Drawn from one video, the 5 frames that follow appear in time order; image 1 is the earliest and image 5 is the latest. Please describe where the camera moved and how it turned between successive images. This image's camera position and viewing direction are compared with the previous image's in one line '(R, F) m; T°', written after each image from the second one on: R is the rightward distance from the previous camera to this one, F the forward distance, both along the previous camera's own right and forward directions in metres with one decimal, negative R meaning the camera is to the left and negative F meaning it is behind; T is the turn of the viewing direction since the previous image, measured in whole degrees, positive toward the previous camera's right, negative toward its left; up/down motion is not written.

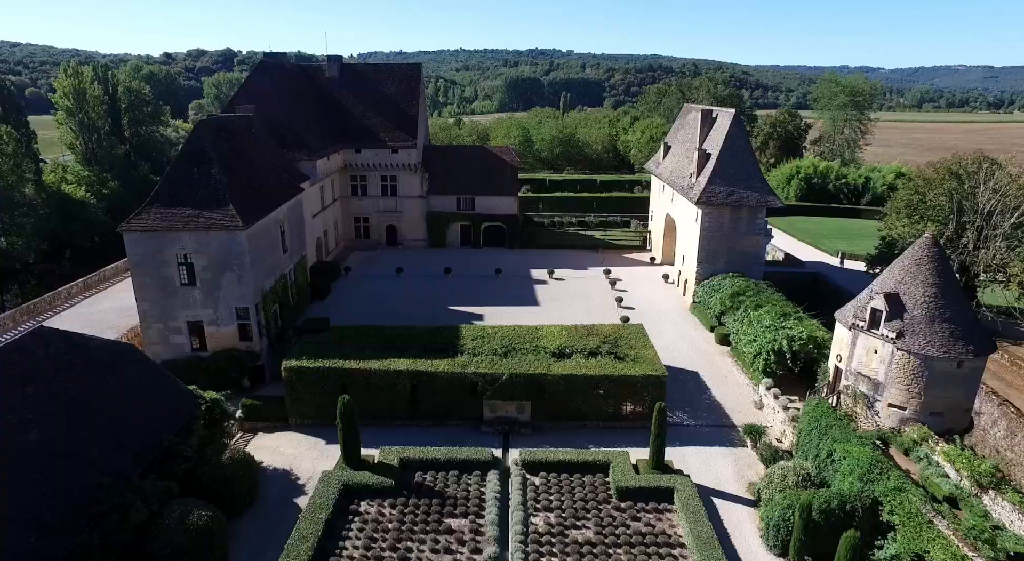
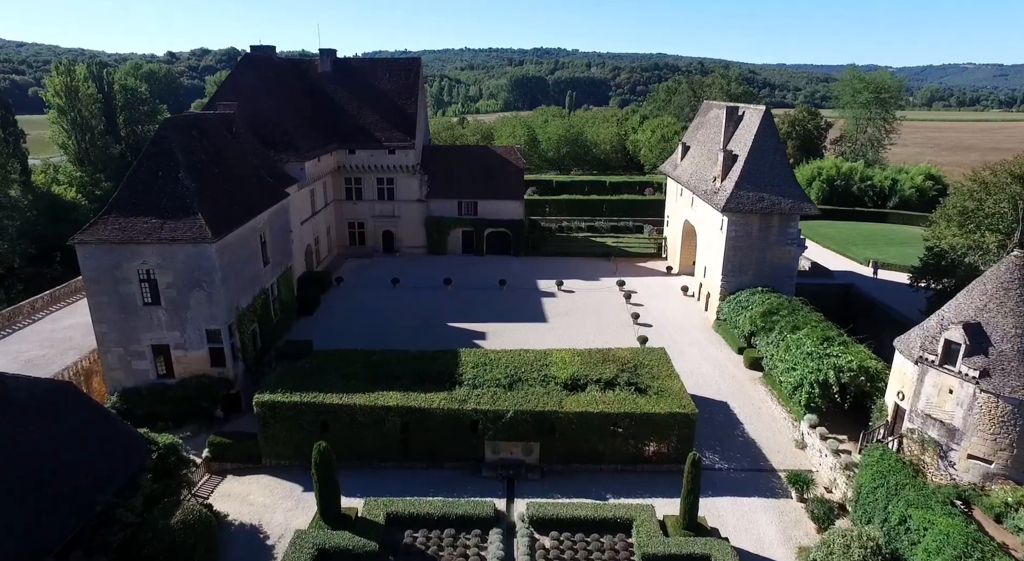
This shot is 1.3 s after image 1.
(0.0, +3.6) m; 0°
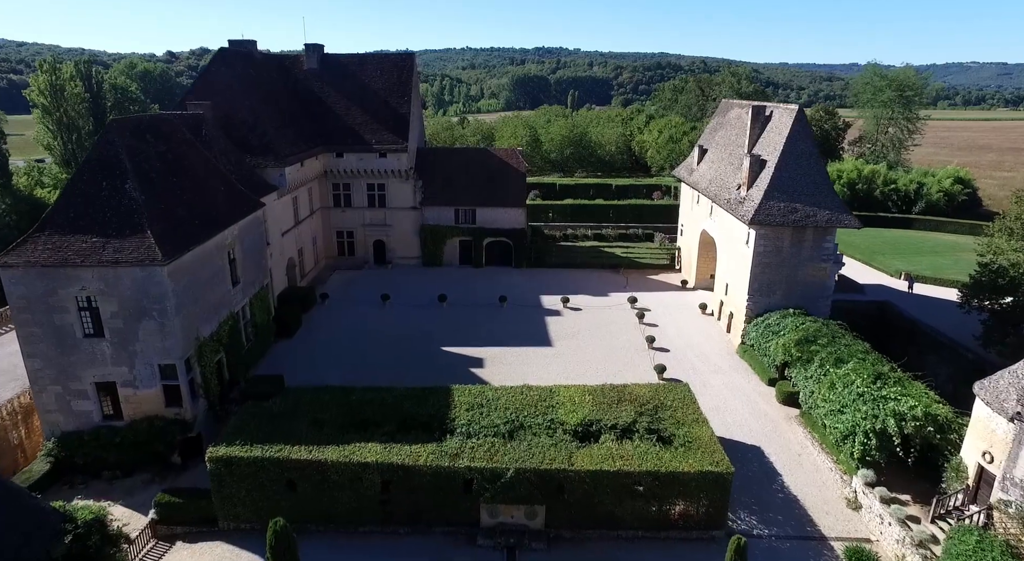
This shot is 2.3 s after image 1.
(0.0, +3.8) m; 0°
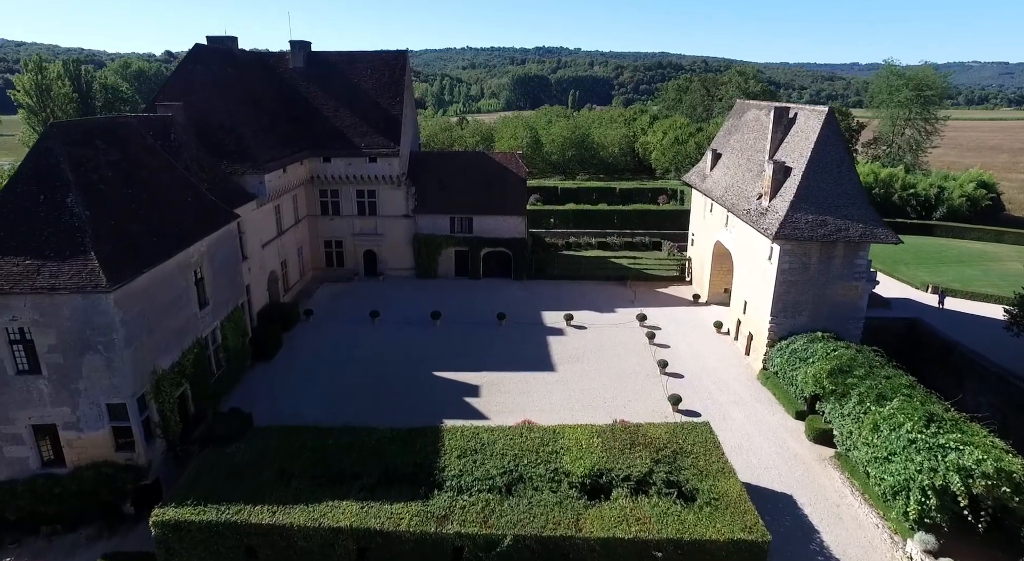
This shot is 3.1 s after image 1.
(+0.1, +2.9) m; 0°
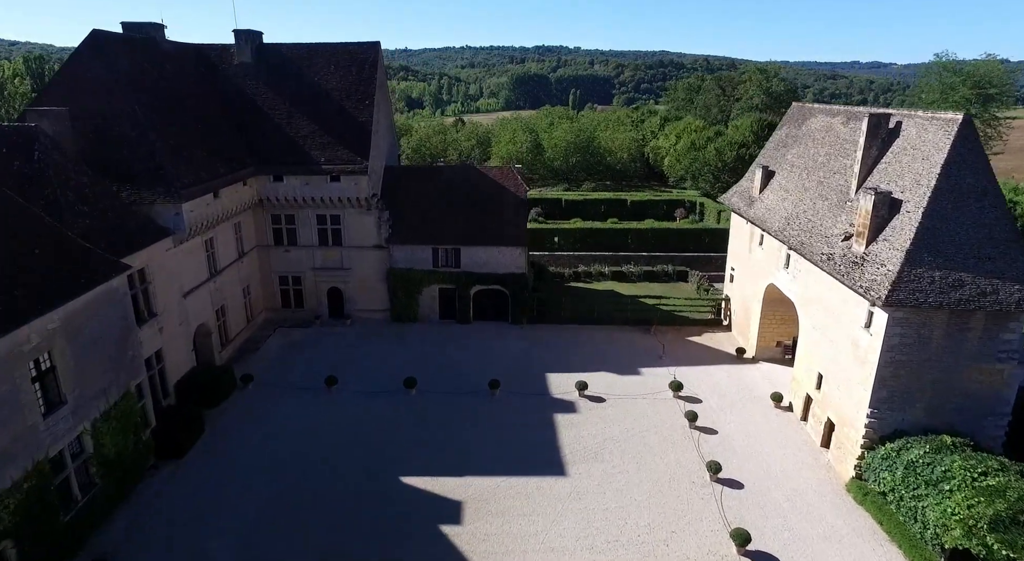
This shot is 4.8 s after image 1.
(+0.2, +8.3) m; 0°
